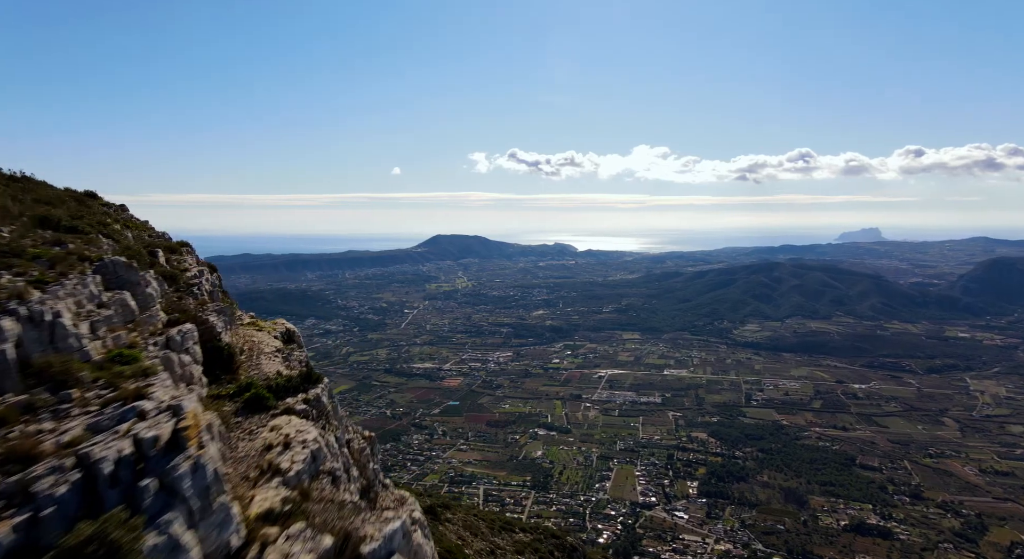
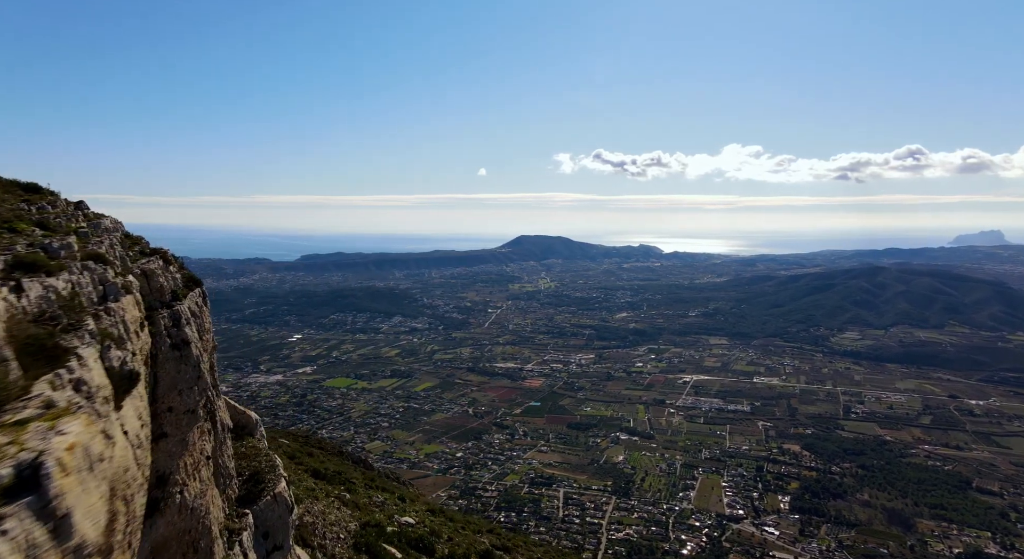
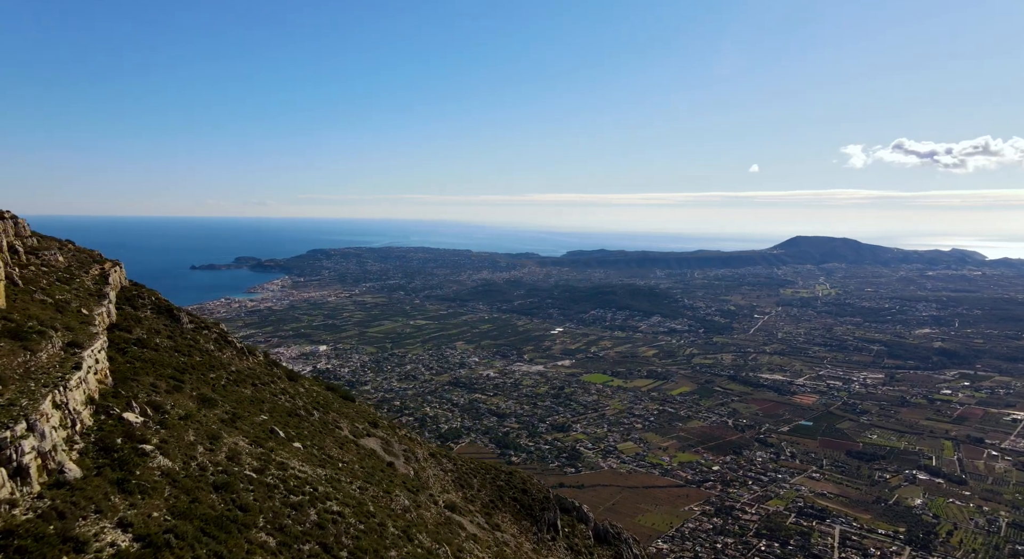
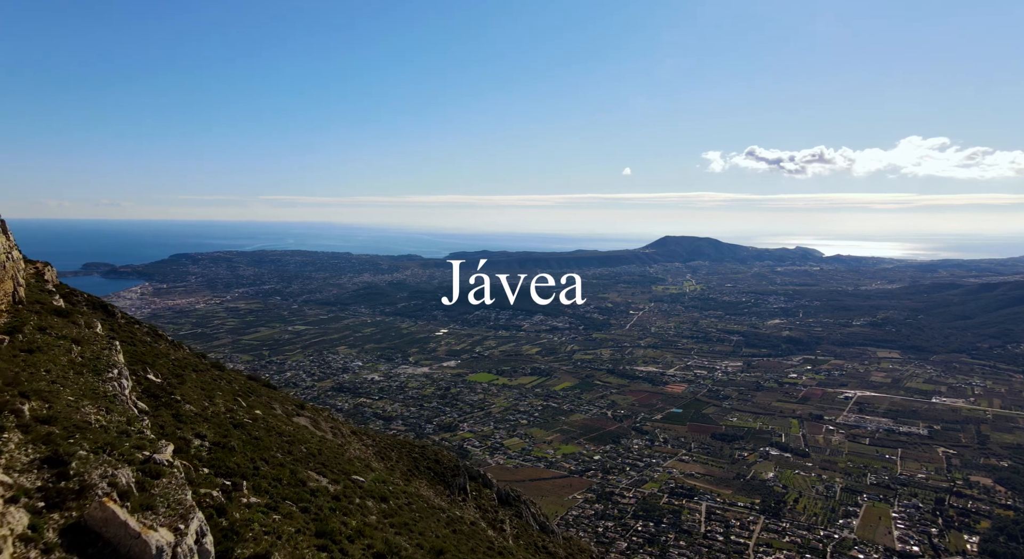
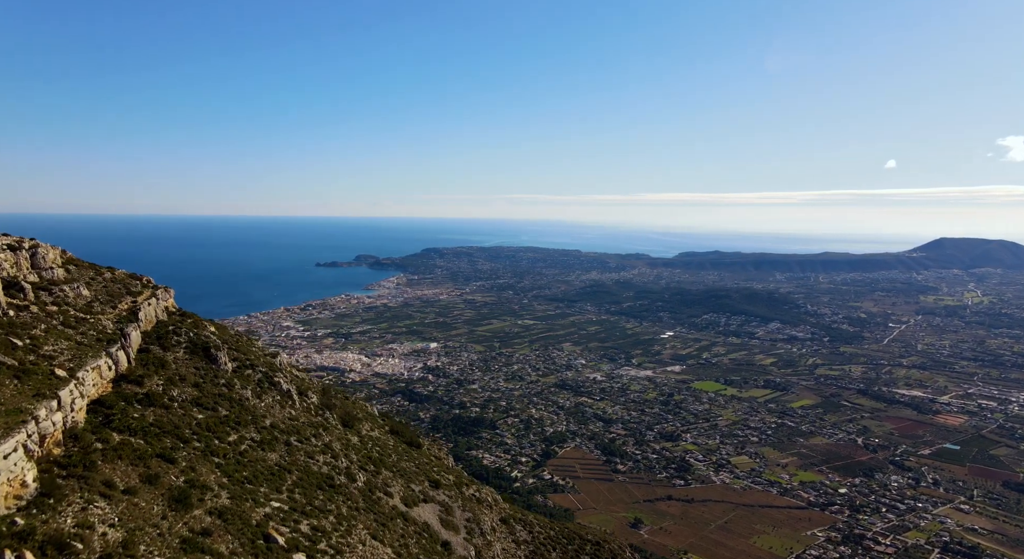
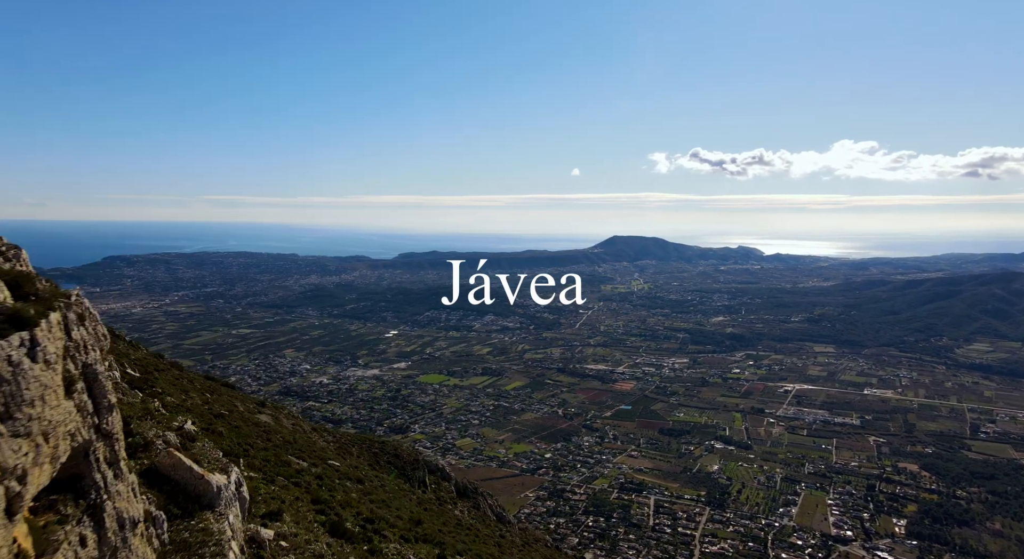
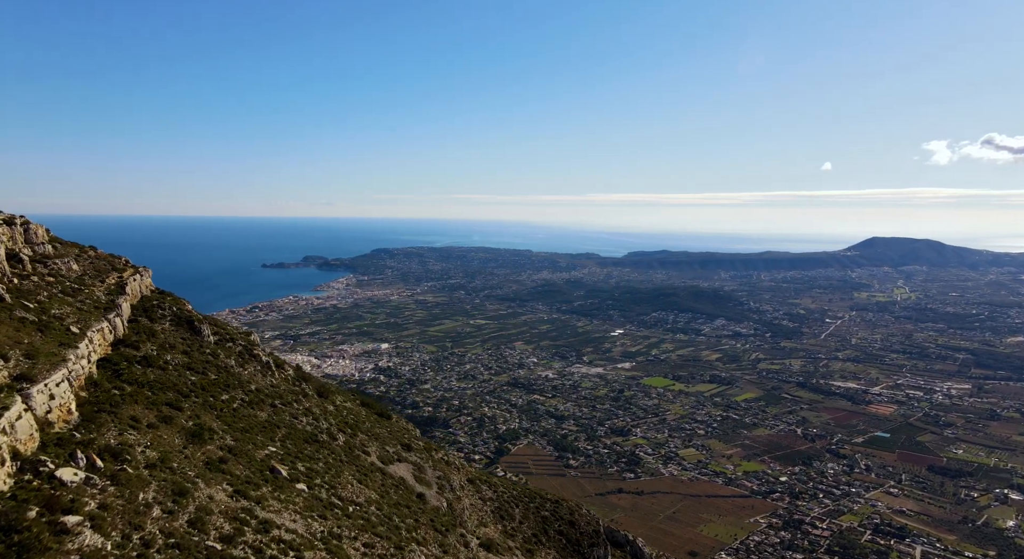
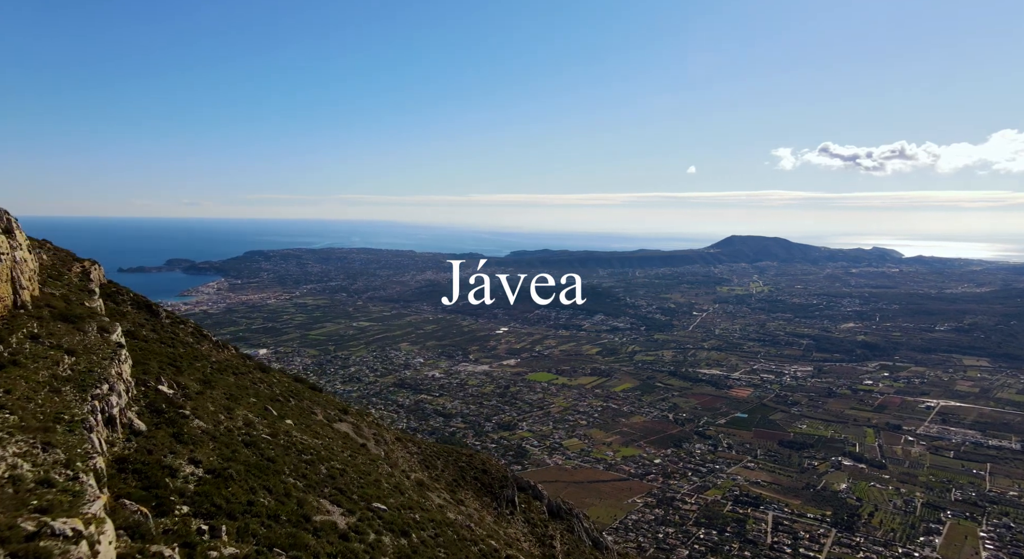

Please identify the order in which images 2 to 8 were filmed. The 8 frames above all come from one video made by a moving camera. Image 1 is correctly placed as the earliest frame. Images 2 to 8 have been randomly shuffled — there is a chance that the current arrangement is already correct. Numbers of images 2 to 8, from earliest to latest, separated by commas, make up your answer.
2, 6, 4, 8, 3, 7, 5
